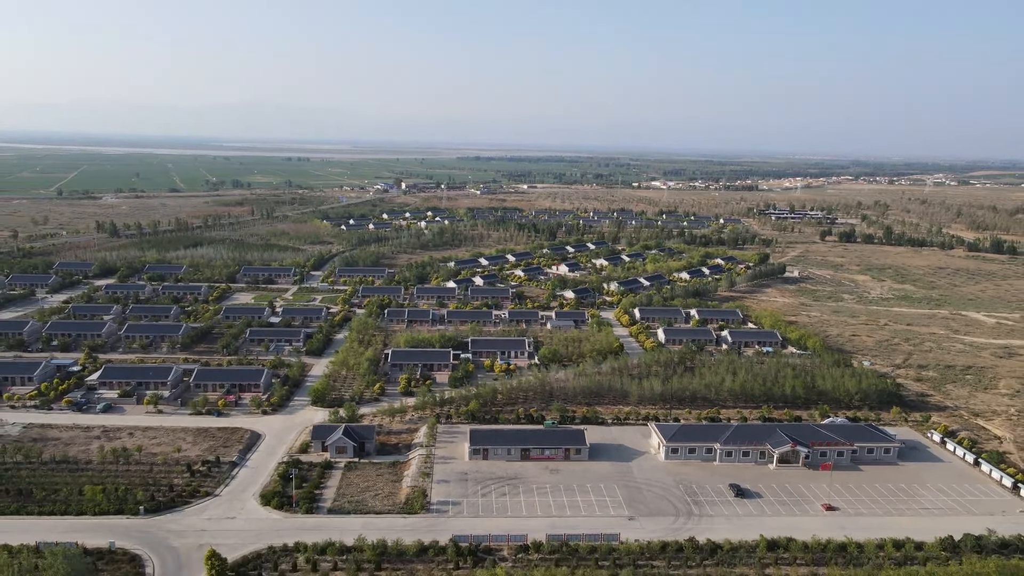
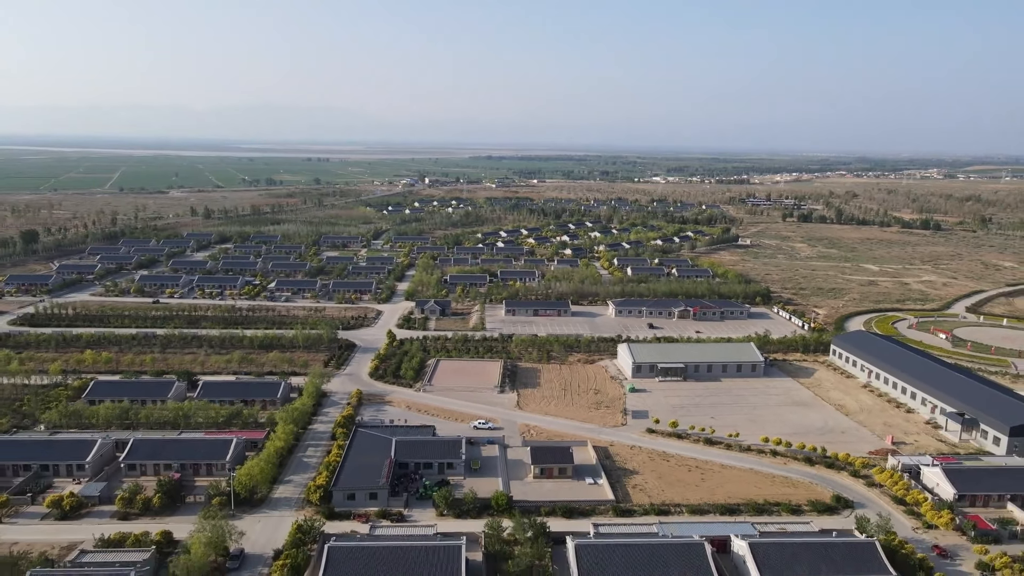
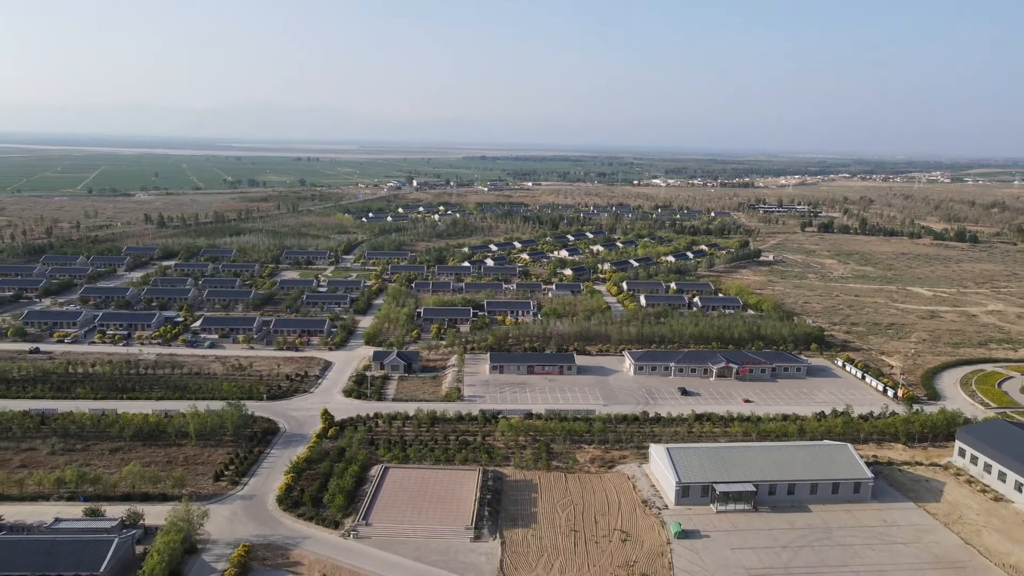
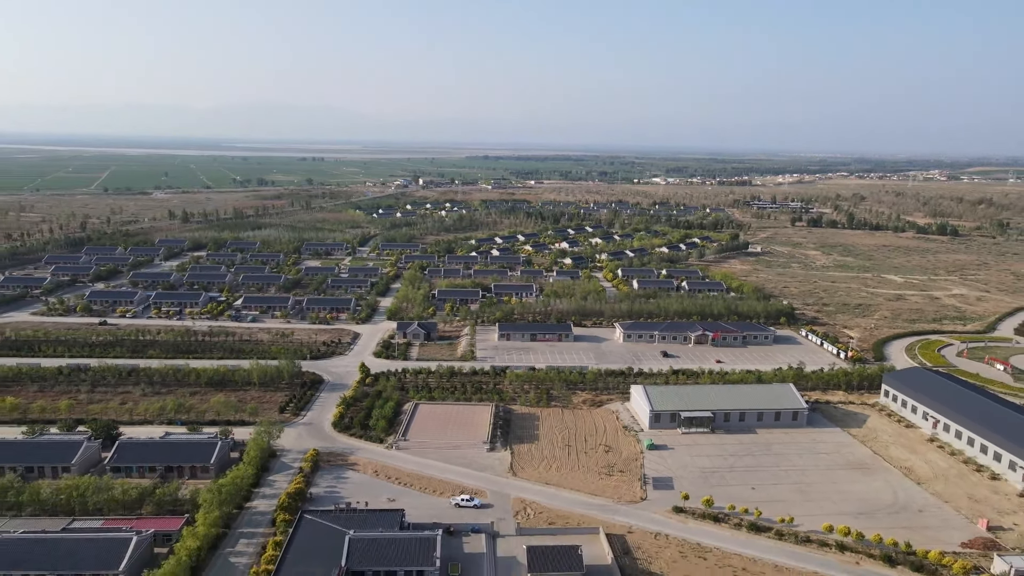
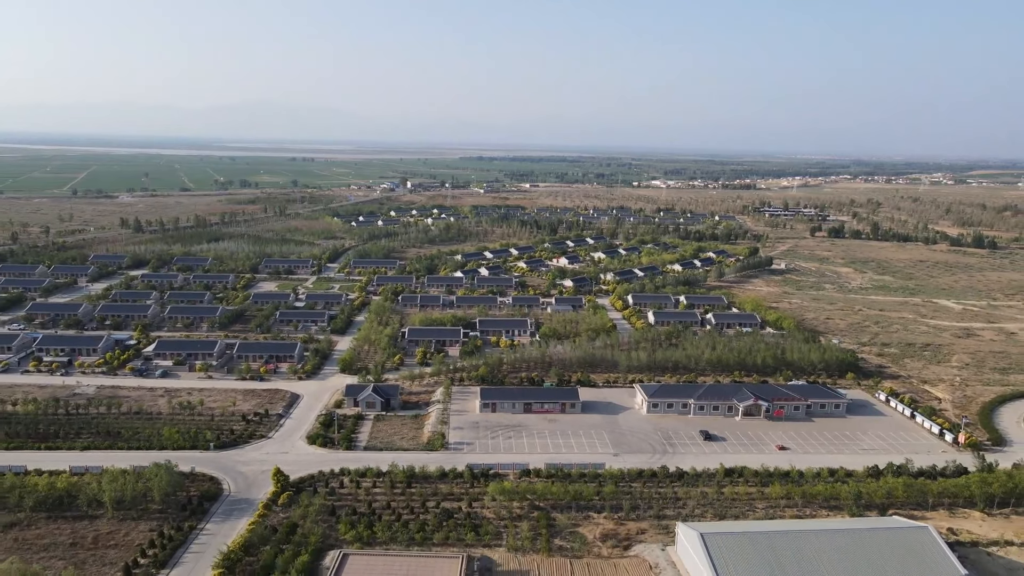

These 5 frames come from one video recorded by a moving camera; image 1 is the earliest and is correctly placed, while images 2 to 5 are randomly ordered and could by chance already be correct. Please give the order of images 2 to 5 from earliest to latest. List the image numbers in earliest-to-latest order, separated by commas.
5, 3, 4, 2
